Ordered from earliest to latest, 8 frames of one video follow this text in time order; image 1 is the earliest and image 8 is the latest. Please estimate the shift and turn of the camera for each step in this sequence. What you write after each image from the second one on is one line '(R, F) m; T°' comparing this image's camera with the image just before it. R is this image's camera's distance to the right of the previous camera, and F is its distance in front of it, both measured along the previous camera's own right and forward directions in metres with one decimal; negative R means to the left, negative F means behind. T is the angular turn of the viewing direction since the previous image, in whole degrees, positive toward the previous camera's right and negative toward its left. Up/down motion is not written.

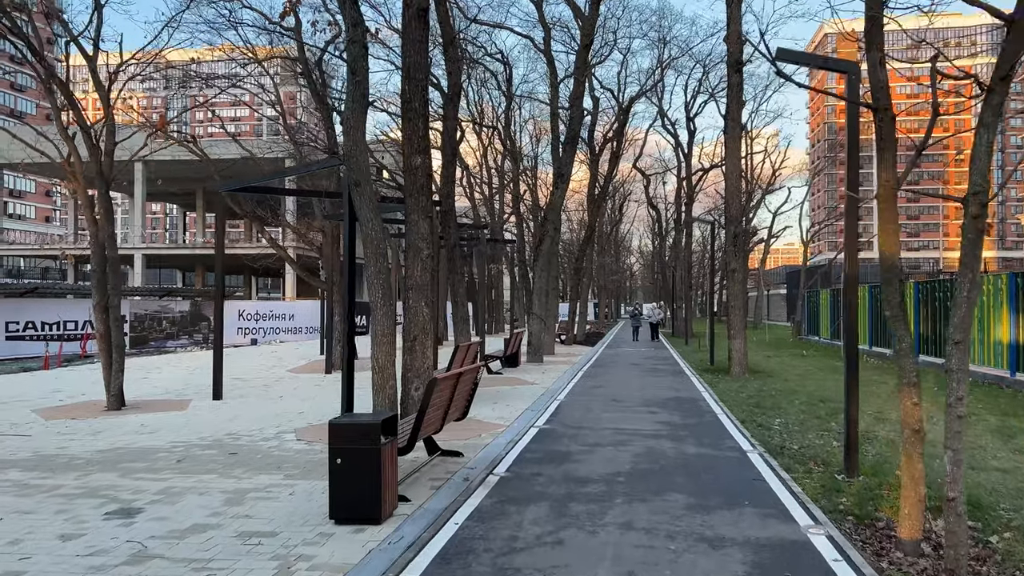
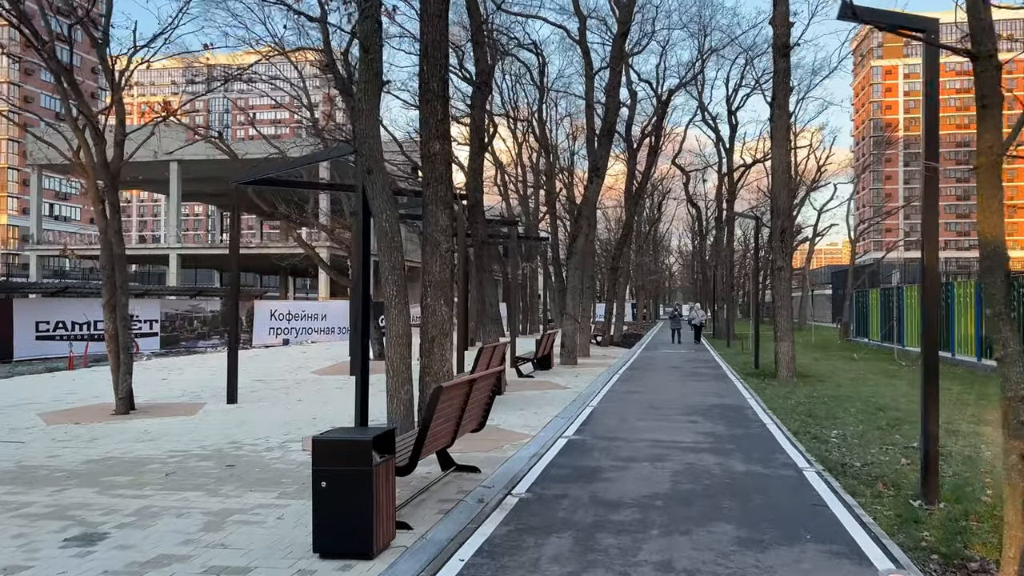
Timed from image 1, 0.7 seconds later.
(+0.1, +0.9) m; -3°
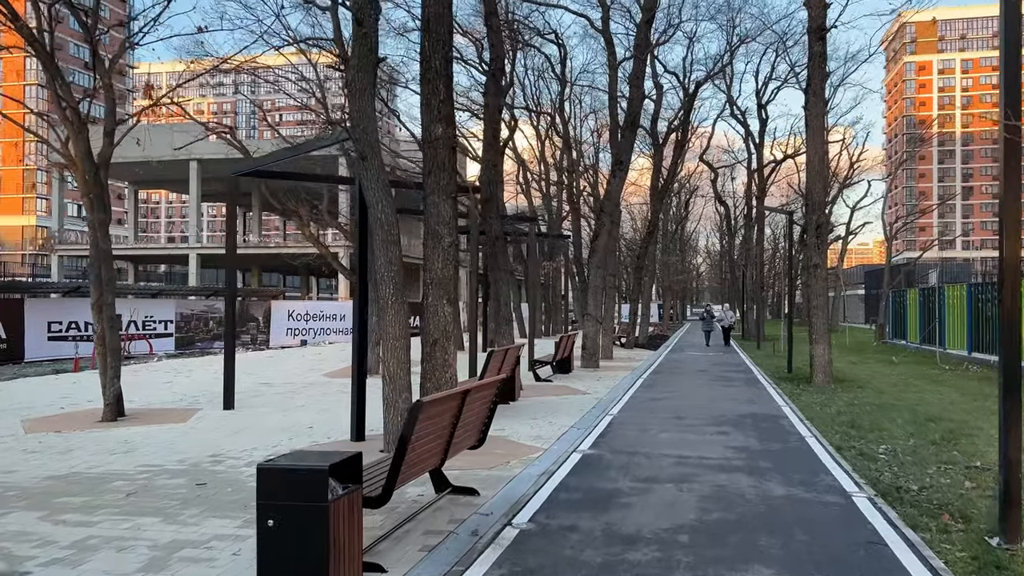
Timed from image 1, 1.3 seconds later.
(+0.2, +0.9) m; -2°
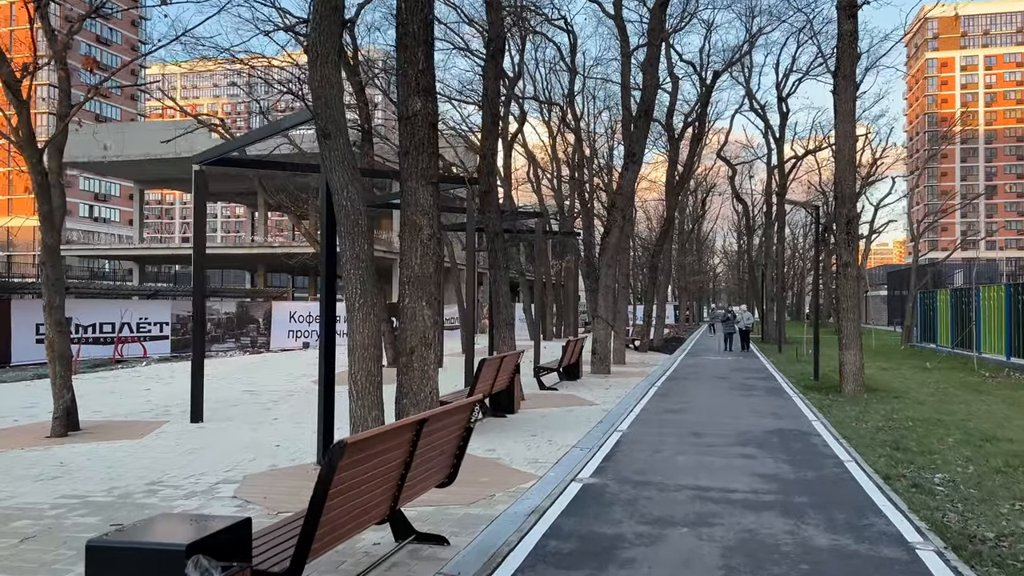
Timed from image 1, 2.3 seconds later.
(+0.3, +1.3) m; -1°
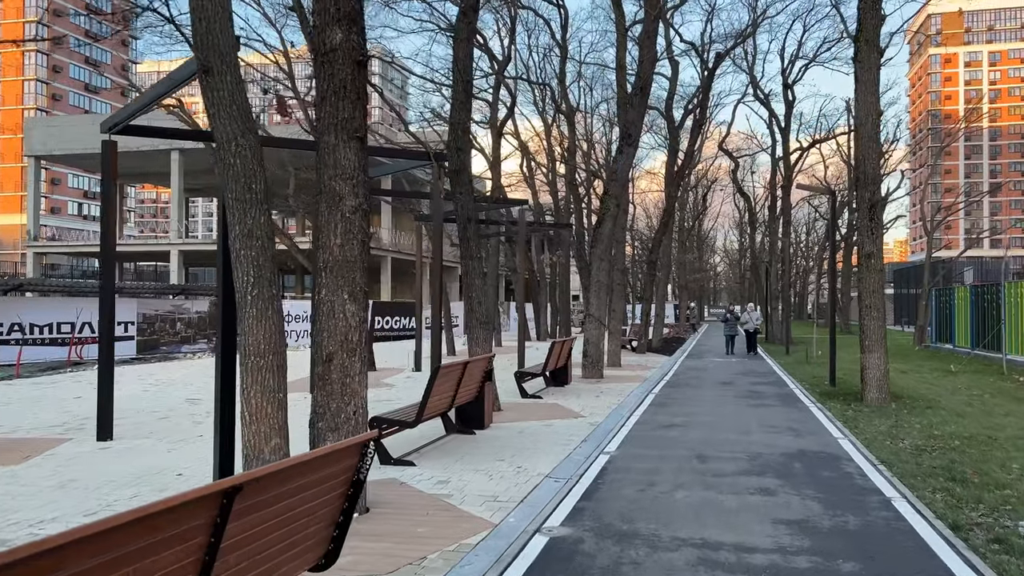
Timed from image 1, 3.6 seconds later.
(+0.4, +1.8) m; 0°
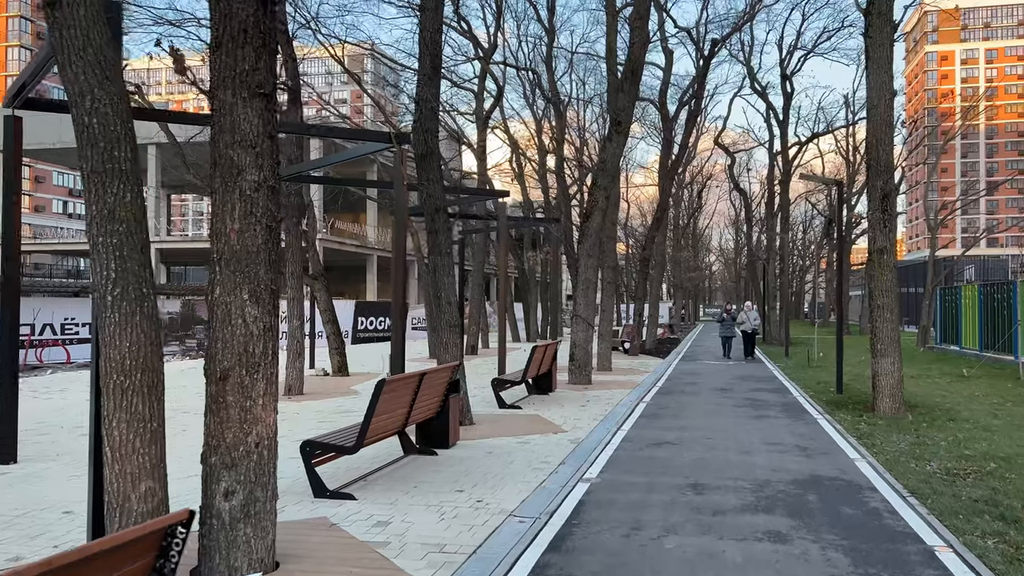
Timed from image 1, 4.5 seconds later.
(+0.3, +1.3) m; 0°
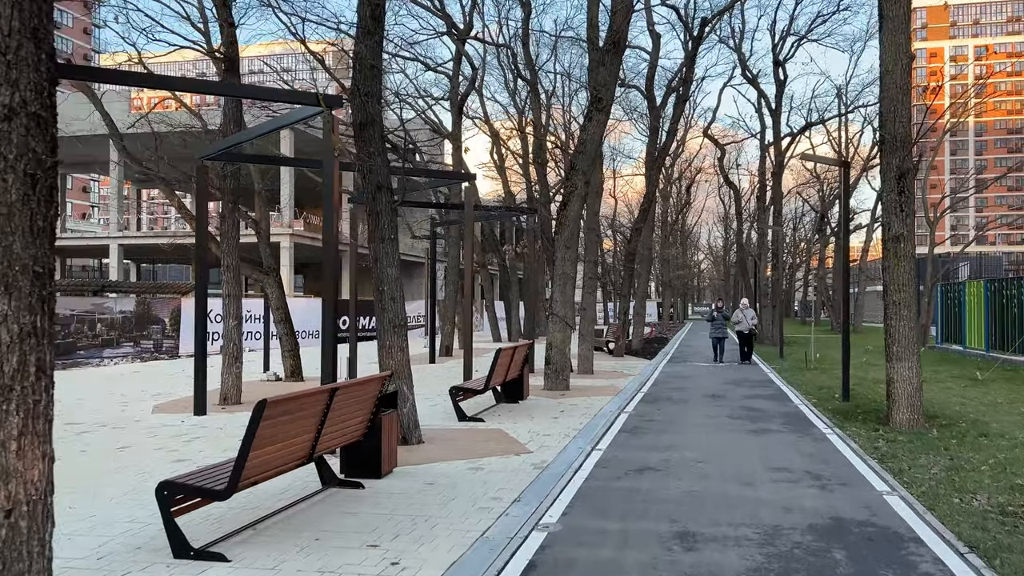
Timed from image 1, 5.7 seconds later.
(+0.4, +1.7) m; +1°
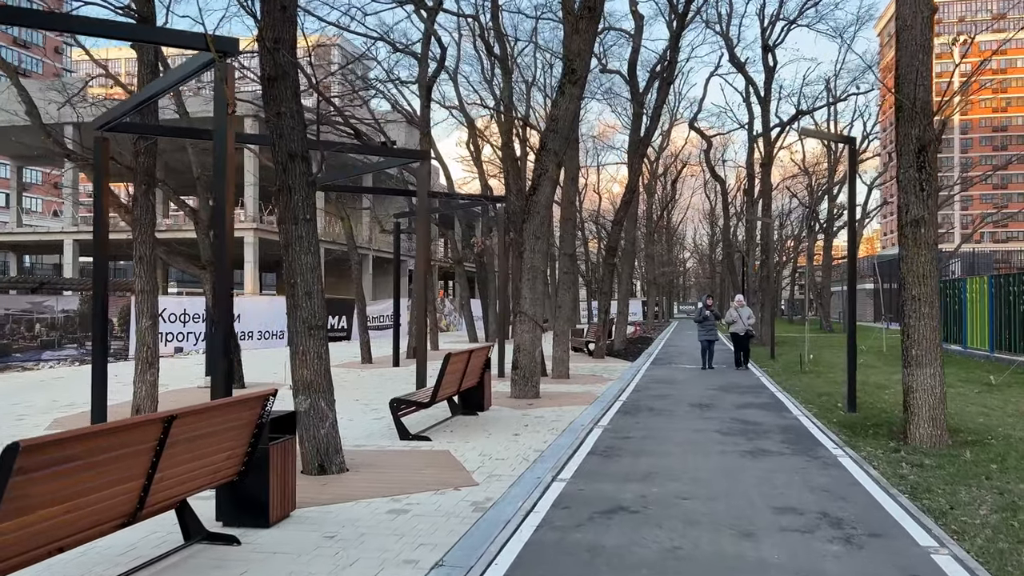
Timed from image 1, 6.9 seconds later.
(+0.4, +1.7) m; +1°
